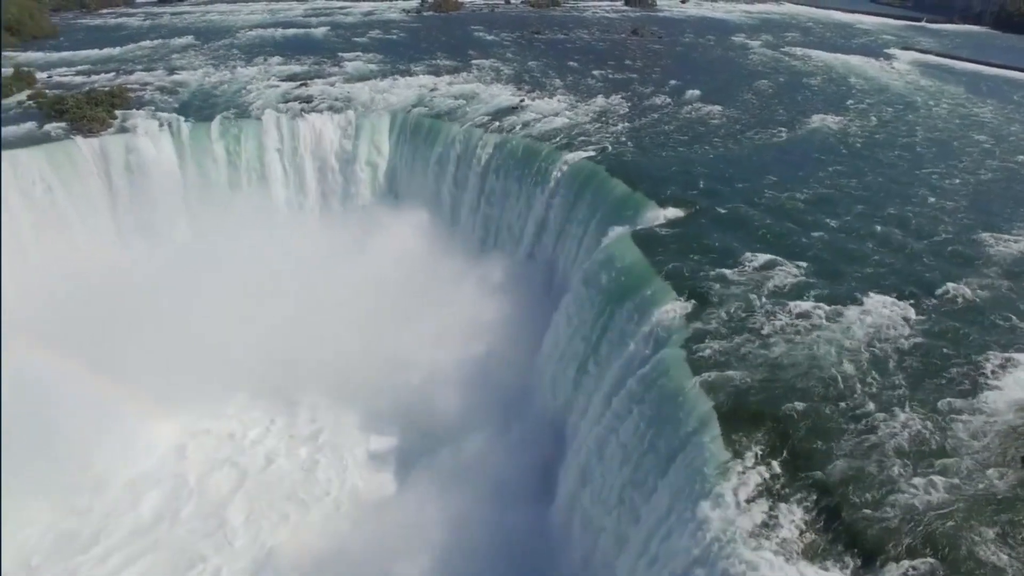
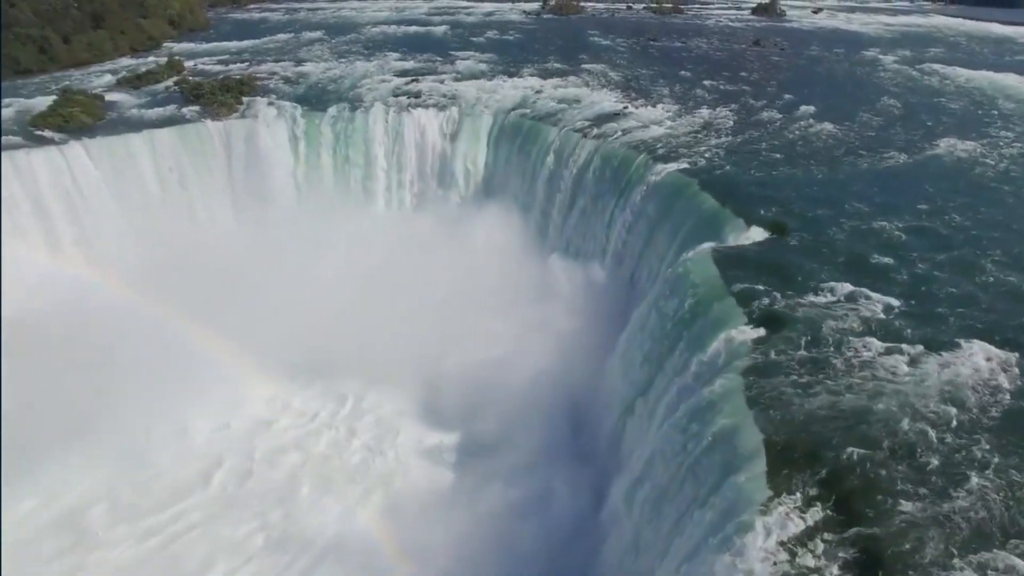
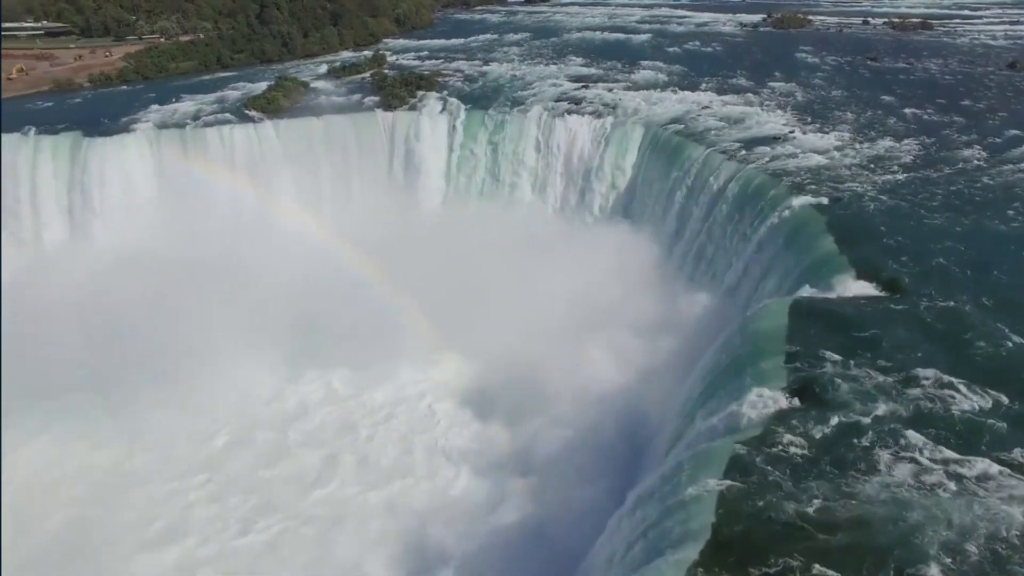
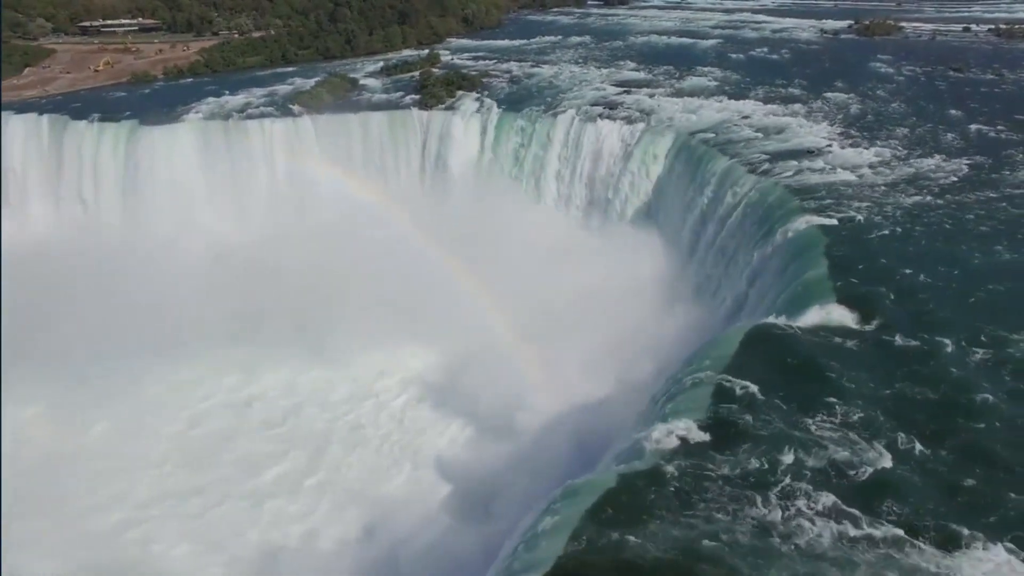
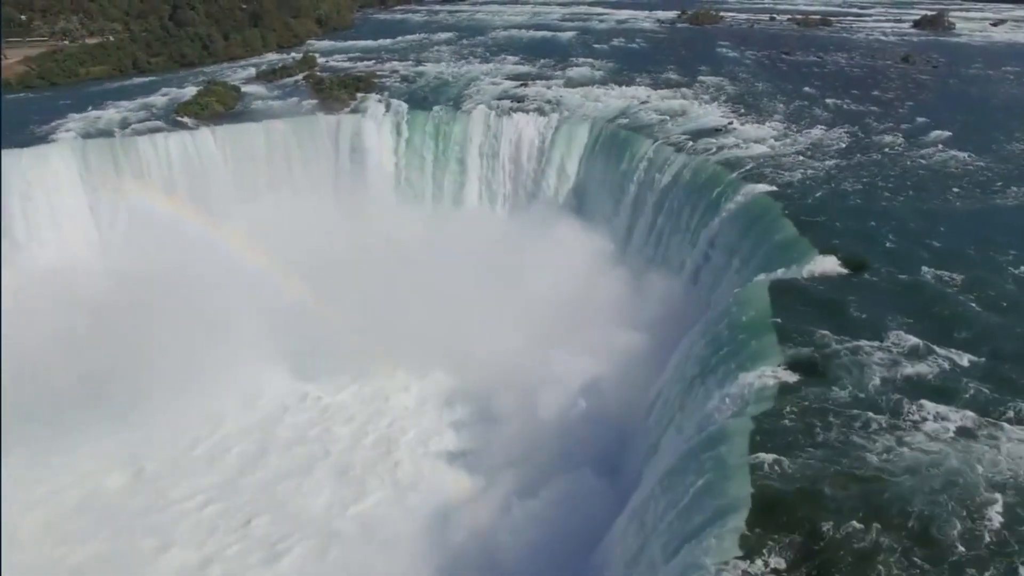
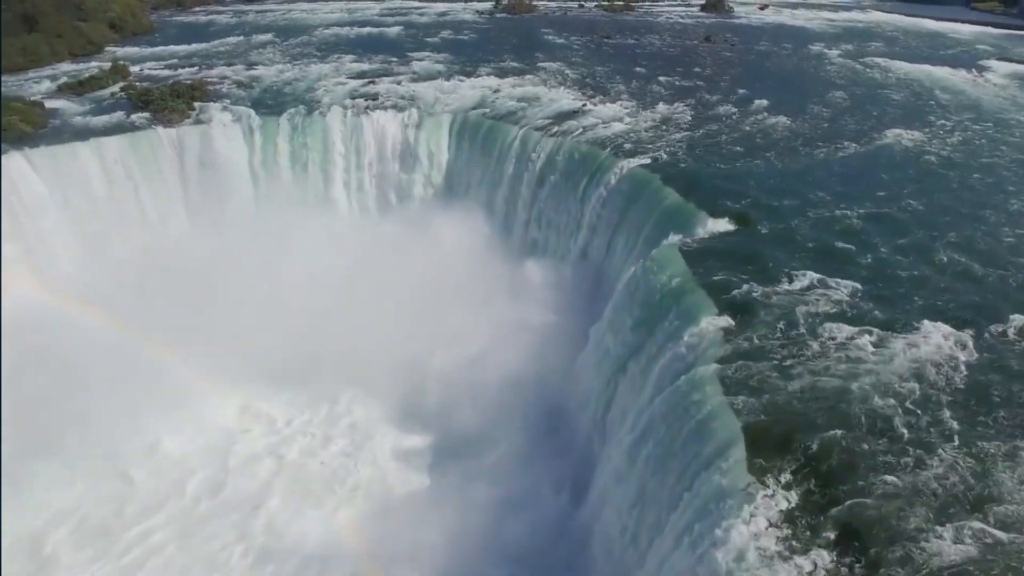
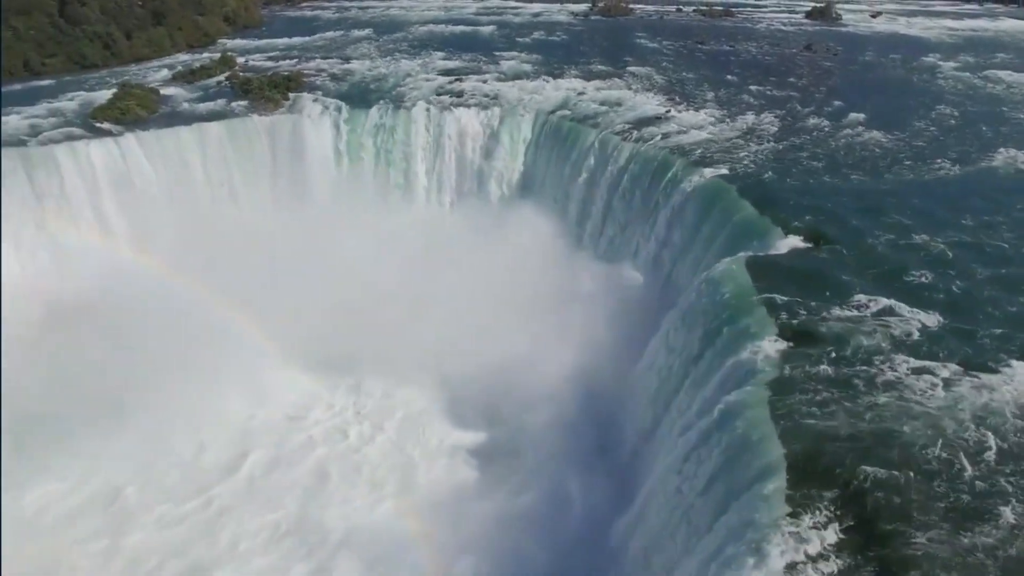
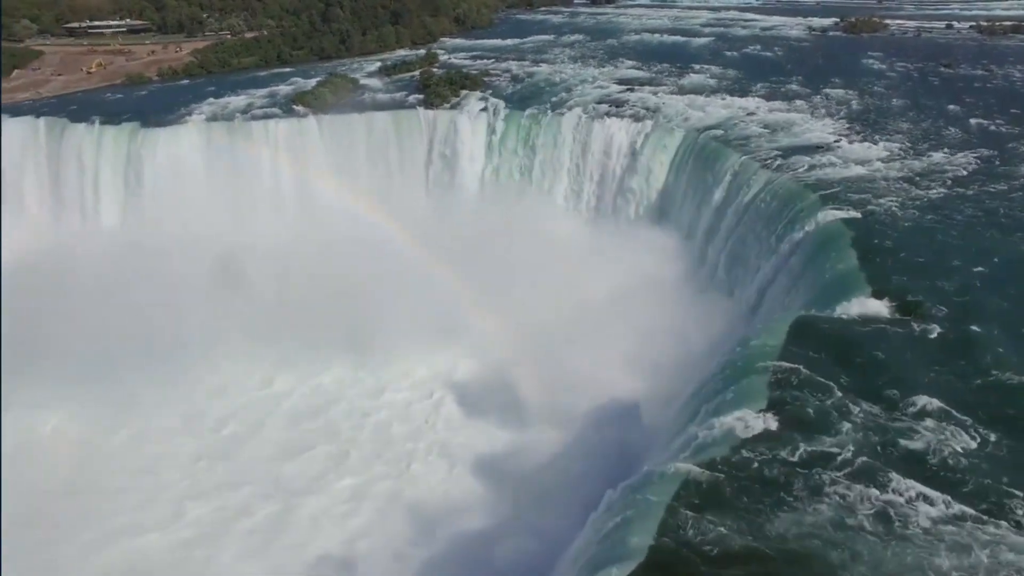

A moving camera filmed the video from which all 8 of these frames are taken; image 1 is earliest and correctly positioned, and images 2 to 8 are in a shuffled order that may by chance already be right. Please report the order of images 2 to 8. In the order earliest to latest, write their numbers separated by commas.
6, 2, 7, 5, 3, 8, 4
